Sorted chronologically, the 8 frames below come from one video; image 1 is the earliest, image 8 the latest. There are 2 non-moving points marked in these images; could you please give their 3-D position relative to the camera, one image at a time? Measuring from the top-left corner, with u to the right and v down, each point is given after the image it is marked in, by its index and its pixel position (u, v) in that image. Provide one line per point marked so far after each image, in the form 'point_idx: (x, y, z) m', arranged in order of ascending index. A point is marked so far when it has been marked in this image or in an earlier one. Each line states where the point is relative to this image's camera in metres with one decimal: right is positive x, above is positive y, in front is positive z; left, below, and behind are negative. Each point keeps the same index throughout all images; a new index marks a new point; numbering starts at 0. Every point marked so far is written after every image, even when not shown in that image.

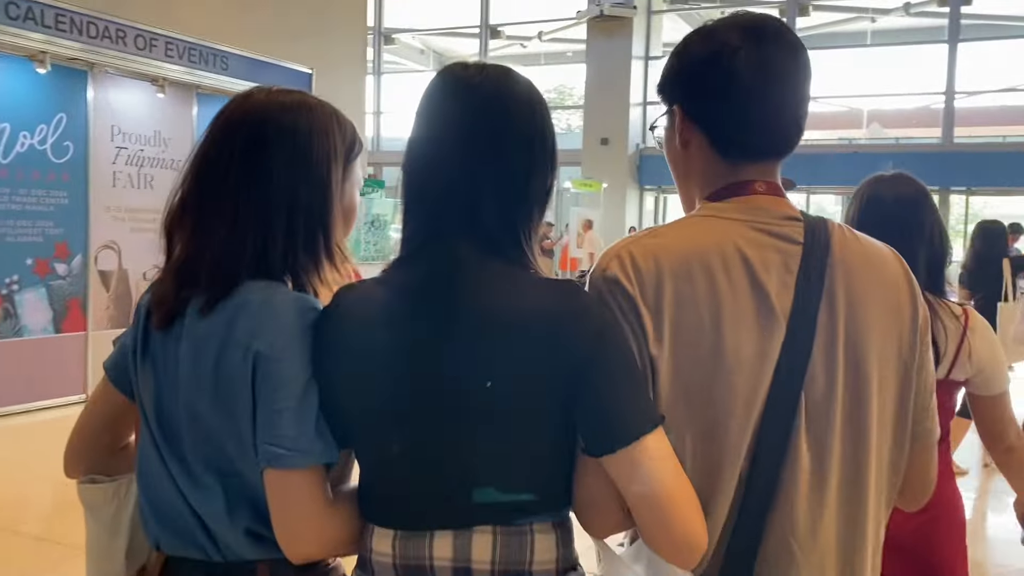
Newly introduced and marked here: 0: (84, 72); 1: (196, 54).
0: (-2.7, +1.4, +5.5) m
1: (-2.2, +1.6, +5.9) m
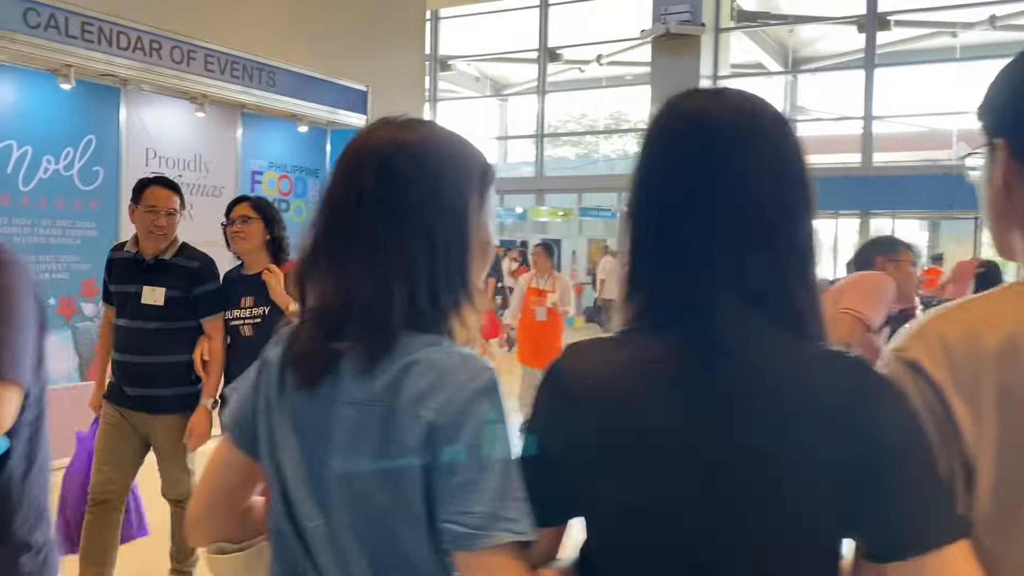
0: (-2.3, +1.1, +4.9) m
1: (-1.7, +1.4, +5.3) m
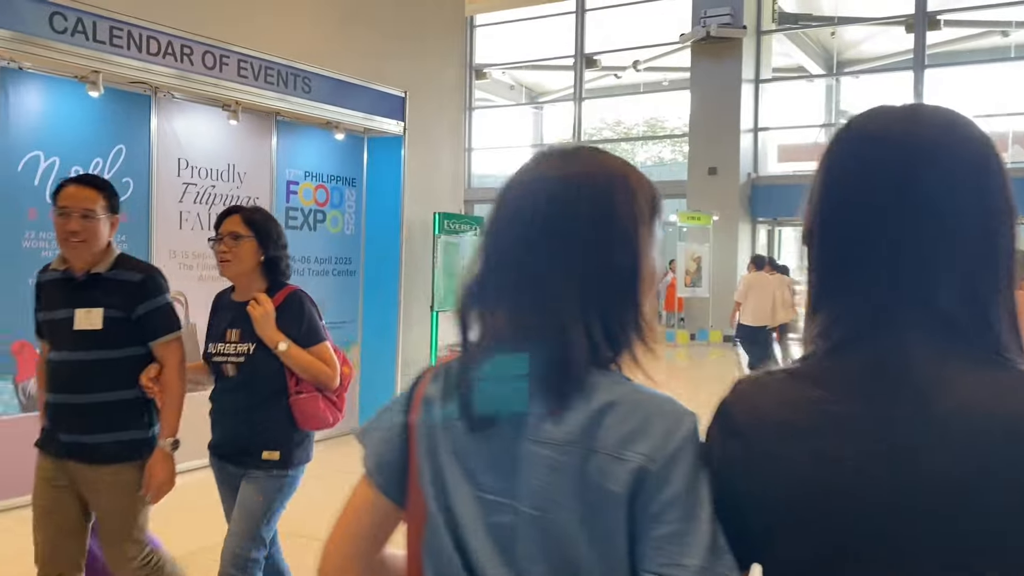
0: (-2.0, +1.1, +4.7) m
1: (-1.4, +1.3, +5.1) m
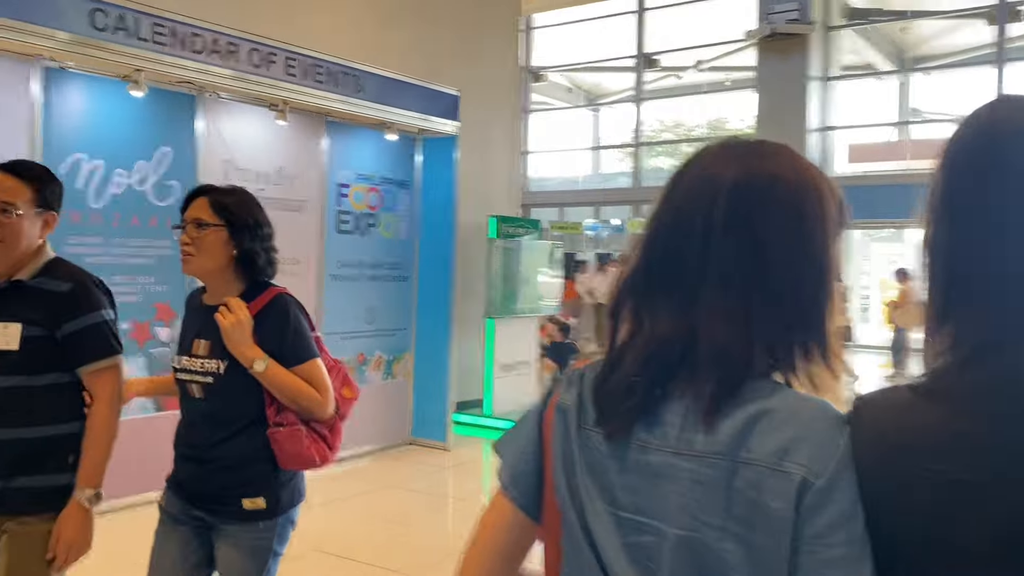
0: (-1.7, +1.0, +4.6) m
1: (-1.1, +1.2, +4.9) m
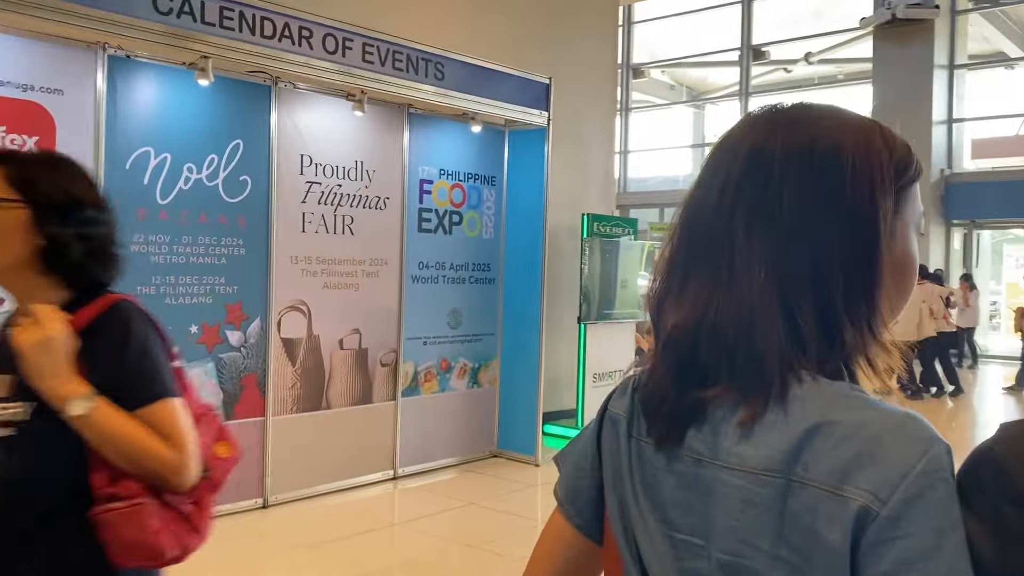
0: (-1.2, +1.0, +4.3) m
1: (-0.6, +1.2, +4.6) m
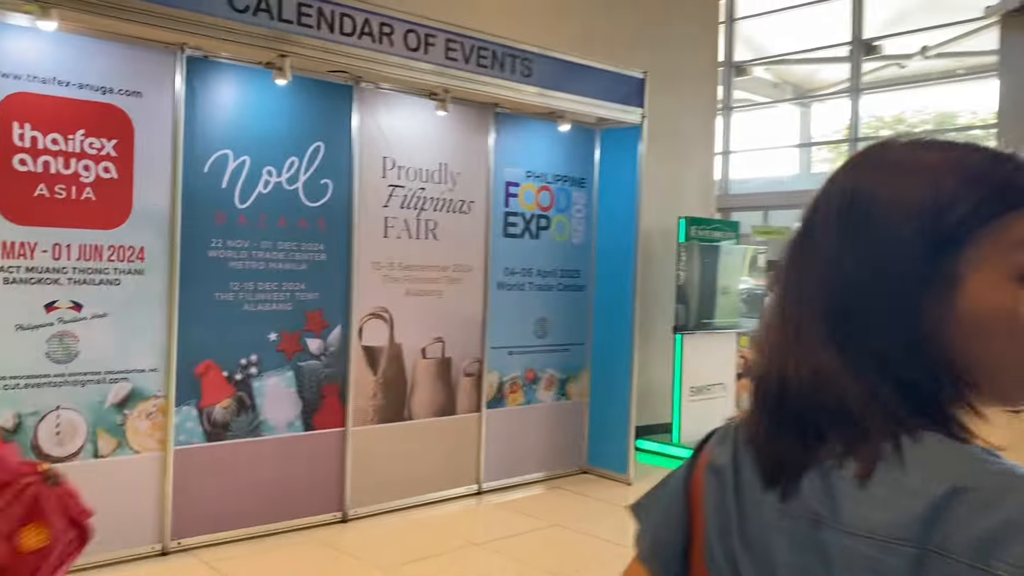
0: (-0.8, +1.0, +4.2) m
1: (-0.1, +1.2, +4.4) m
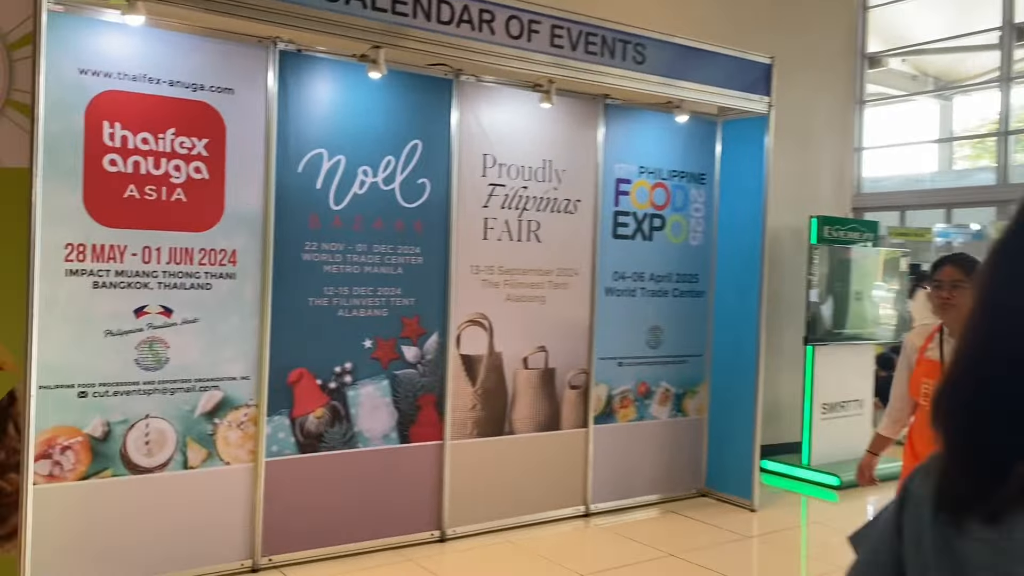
0: (-0.3, +1.0, +4.0) m
1: (+0.4, +1.2, +4.0) m
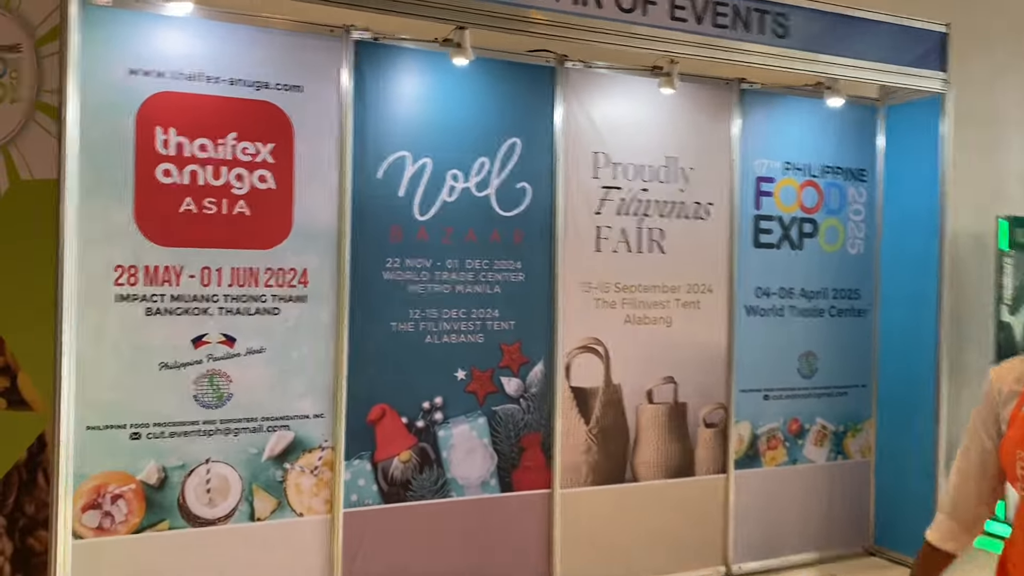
0: (+0.2, +0.9, +3.4) m
1: (+0.9, +1.1, +3.4) m
